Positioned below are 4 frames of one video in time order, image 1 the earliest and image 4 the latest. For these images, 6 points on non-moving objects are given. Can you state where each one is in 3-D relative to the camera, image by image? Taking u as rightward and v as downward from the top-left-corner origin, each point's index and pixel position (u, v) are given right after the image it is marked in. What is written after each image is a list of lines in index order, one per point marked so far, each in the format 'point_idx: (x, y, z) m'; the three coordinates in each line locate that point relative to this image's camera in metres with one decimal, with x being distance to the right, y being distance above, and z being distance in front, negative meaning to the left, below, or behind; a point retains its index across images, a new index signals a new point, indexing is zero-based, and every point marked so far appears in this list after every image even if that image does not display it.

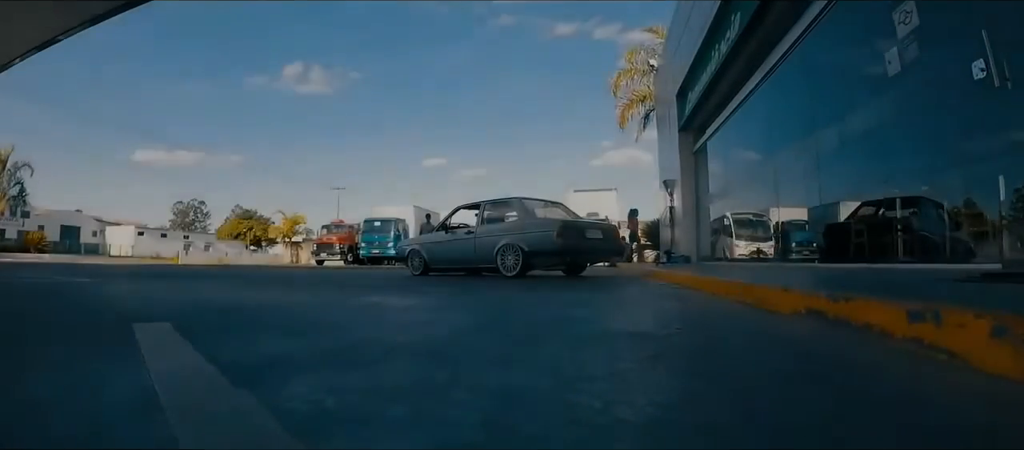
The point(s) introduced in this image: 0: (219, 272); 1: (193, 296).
0: (-5.2, -0.9, +10.6) m
1: (-2.9, -0.7, +5.3) m
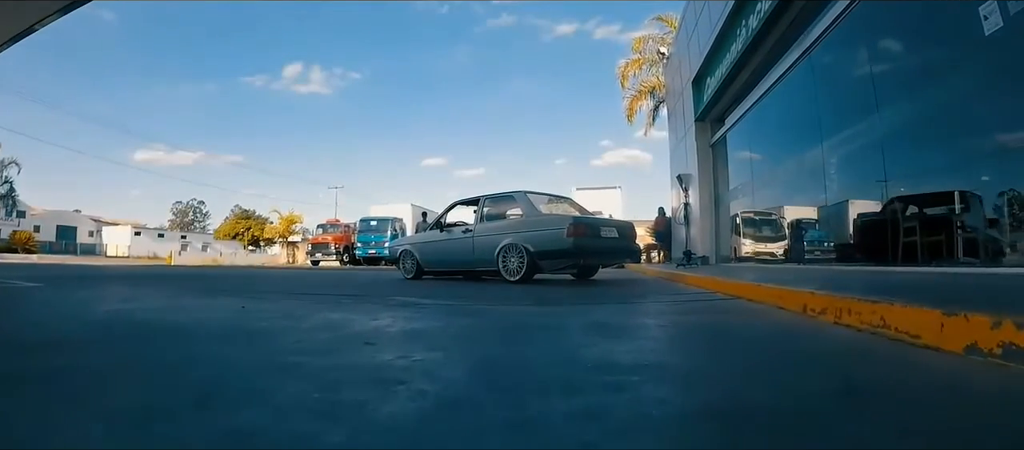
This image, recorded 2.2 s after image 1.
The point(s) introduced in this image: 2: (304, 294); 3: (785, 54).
0: (-5.2, -0.8, +9.7) m
1: (-2.9, -0.6, +4.5) m
2: (-1.6, -0.5, +4.4) m
3: (+3.9, +2.4, +8.4) m
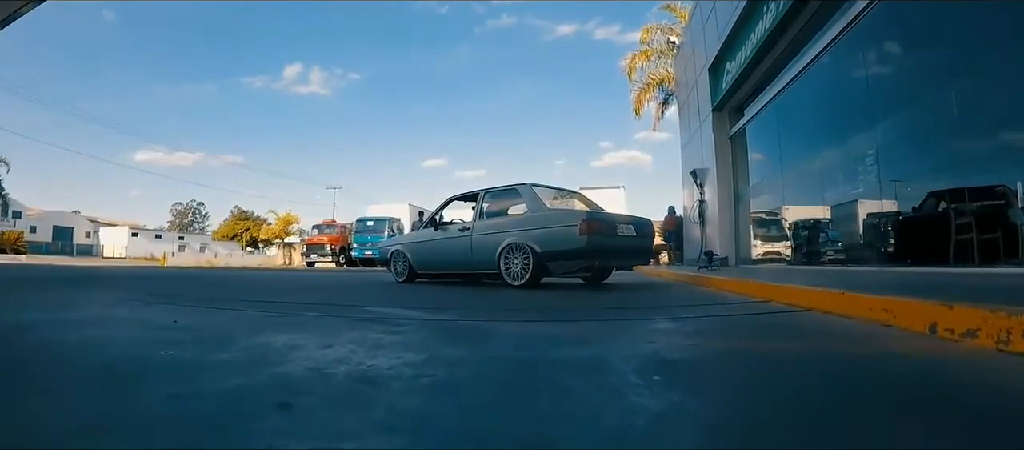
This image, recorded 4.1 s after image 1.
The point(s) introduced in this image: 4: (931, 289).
0: (-5.2, -0.8, +9.0) m
1: (-2.9, -0.6, +3.8) m
2: (-1.6, -0.5, +3.7) m
3: (+3.9, +2.5, +7.7) m
4: (+3.2, -0.5, +4.4) m
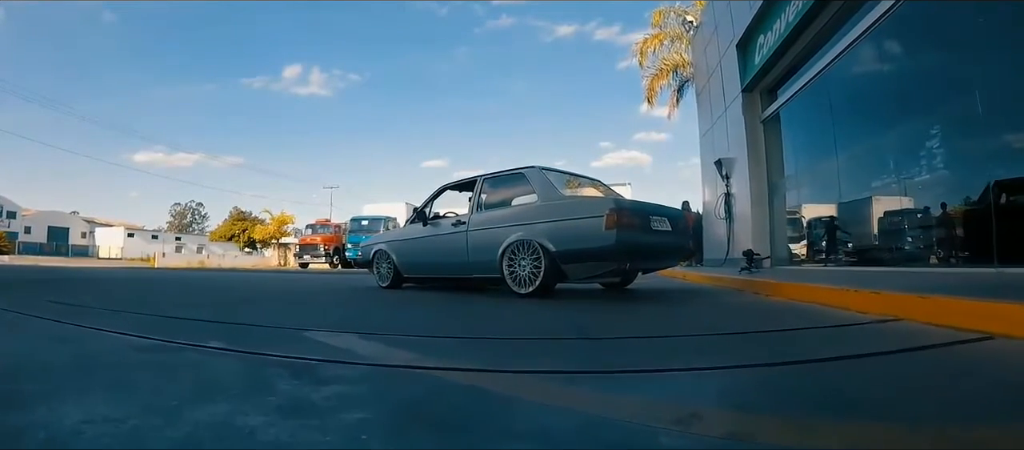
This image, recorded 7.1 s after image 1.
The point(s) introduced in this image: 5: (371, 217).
0: (-5.1, -0.8, +8.0) m
1: (-2.8, -0.5, +2.7) m
2: (-1.5, -0.4, +2.7) m
3: (+4.0, +2.5, +6.6) m
4: (+3.3, -0.5, +3.4) m
5: (-4.9, +0.3, +19.8) m
